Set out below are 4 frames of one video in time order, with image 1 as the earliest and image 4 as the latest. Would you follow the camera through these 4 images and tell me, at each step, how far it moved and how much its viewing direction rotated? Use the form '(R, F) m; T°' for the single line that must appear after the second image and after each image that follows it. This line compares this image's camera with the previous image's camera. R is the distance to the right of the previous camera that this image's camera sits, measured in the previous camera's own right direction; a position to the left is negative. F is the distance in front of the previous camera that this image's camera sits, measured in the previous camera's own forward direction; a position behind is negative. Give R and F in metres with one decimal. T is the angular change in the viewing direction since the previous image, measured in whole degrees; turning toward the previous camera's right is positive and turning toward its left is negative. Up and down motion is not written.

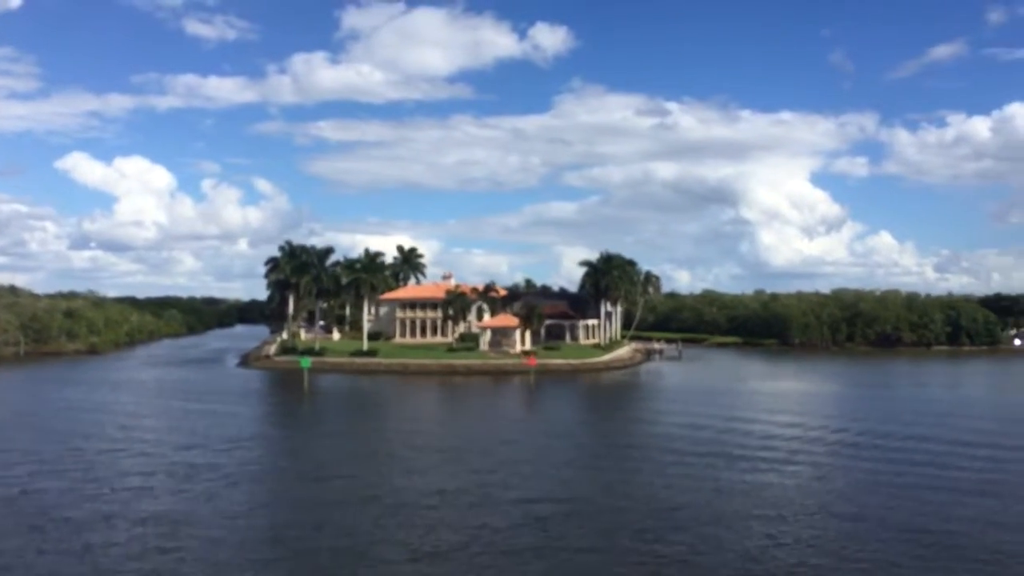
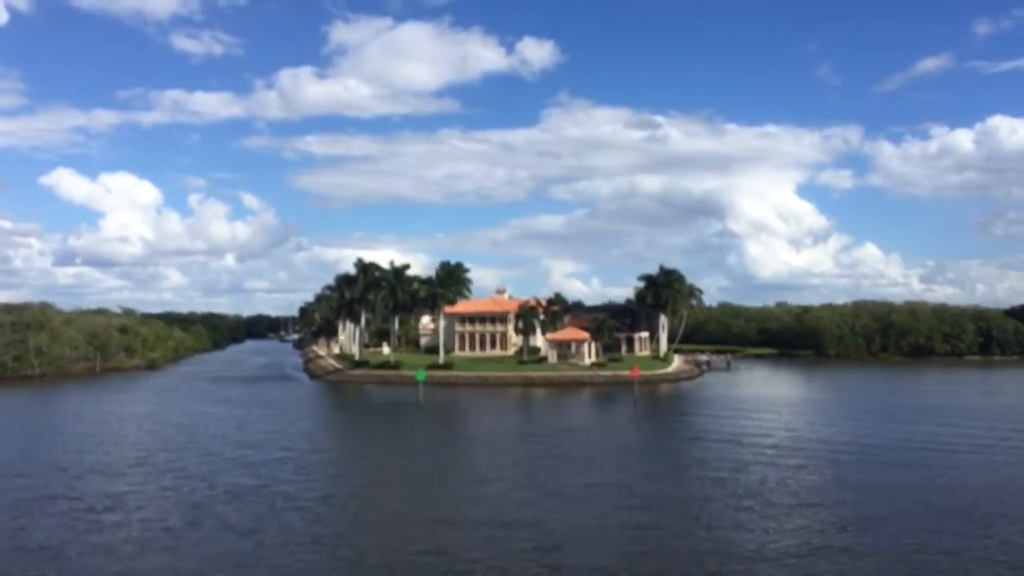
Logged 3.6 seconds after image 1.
(-6.0, -0.7) m; +1°
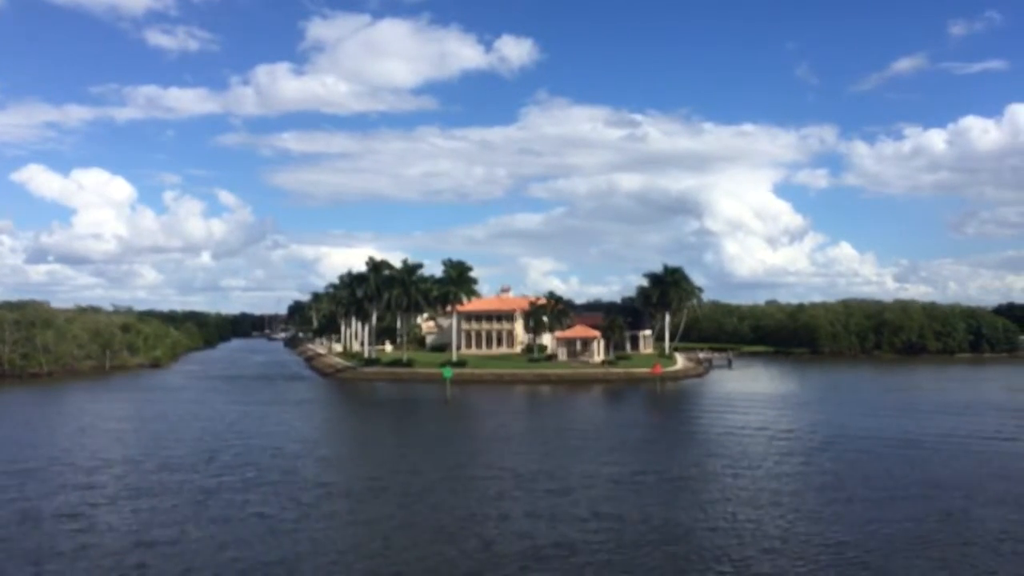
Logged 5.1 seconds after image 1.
(-2.4, -0.1) m; +2°
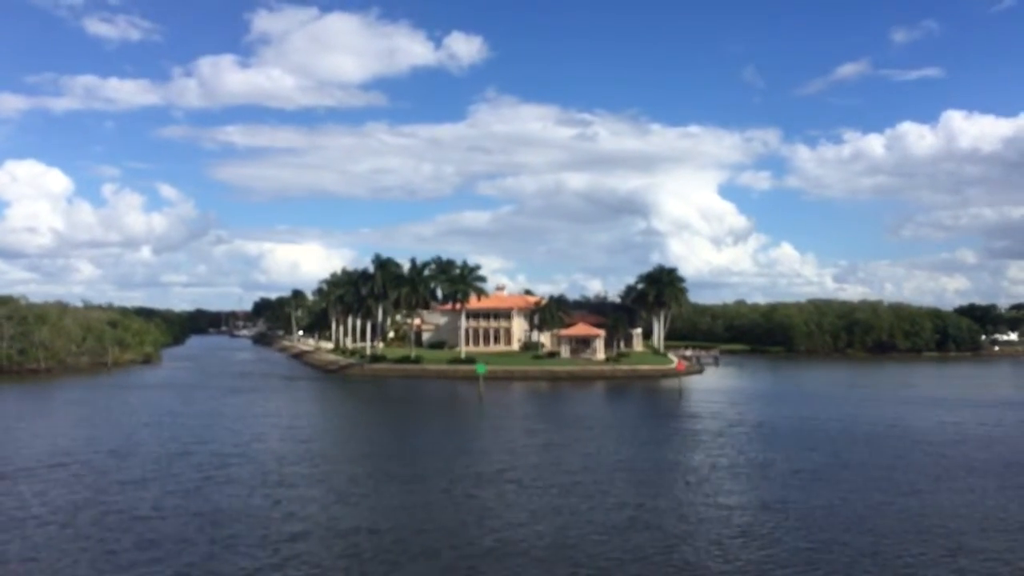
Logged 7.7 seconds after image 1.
(-4.4, -0.1) m; +3°
